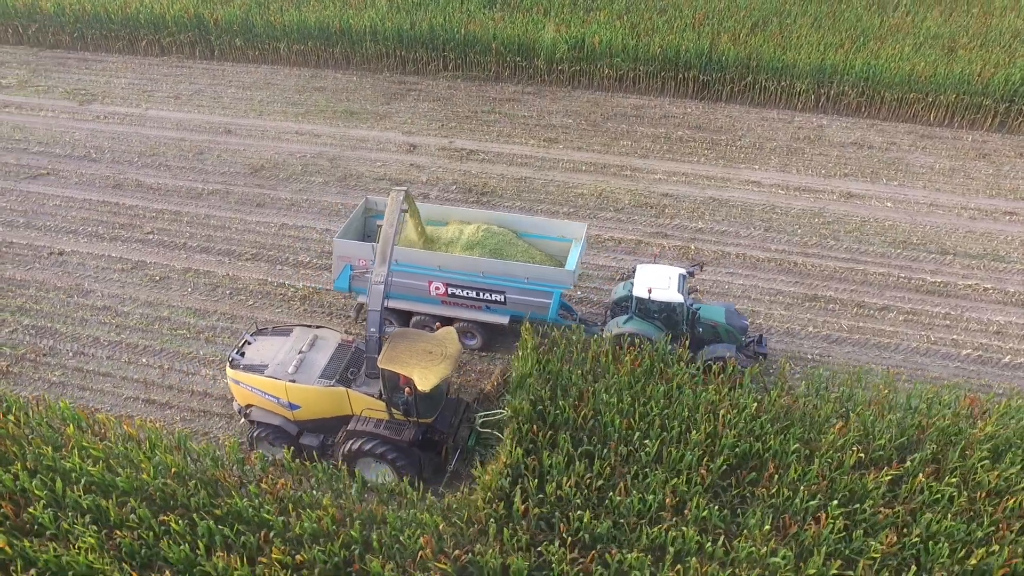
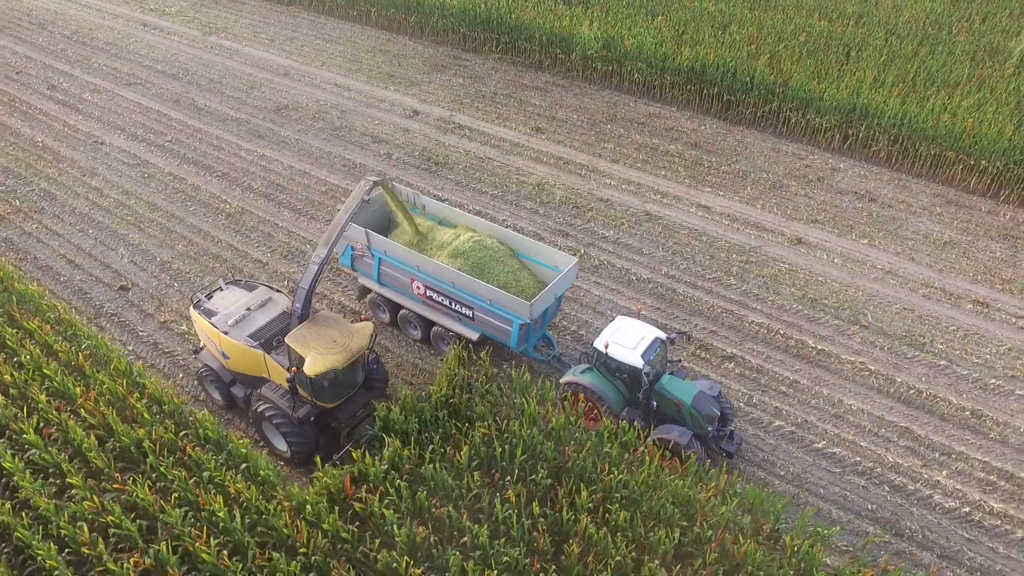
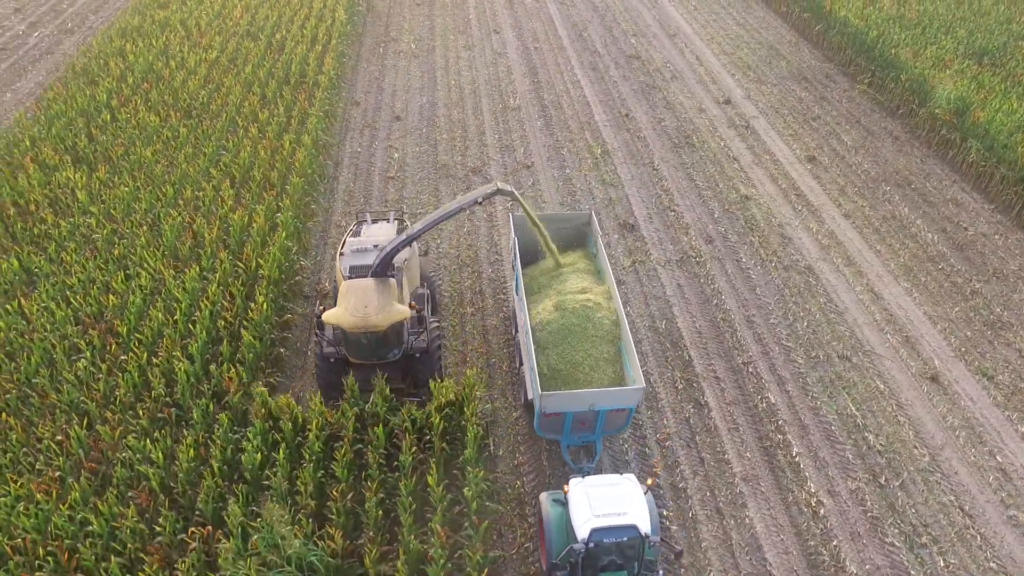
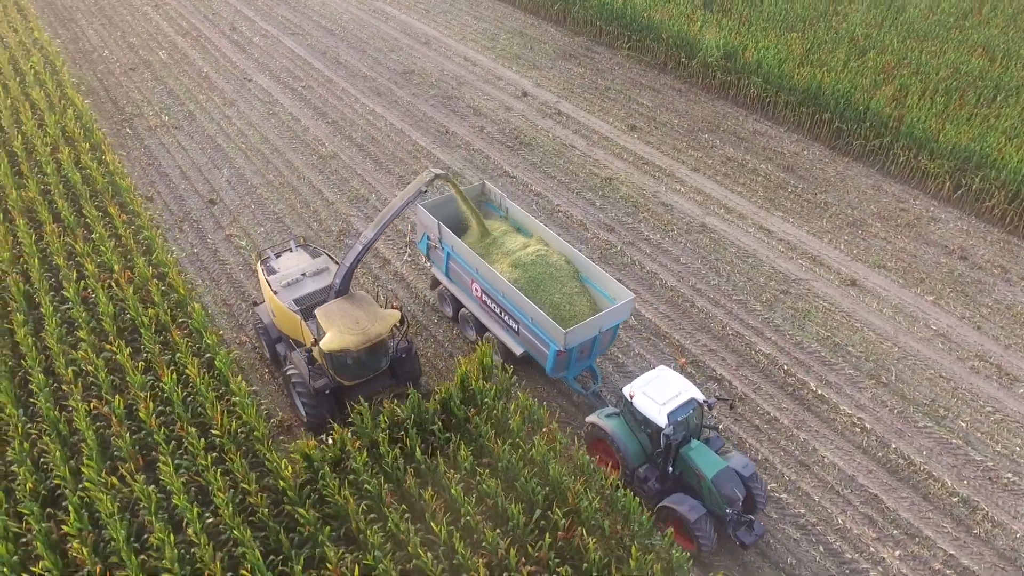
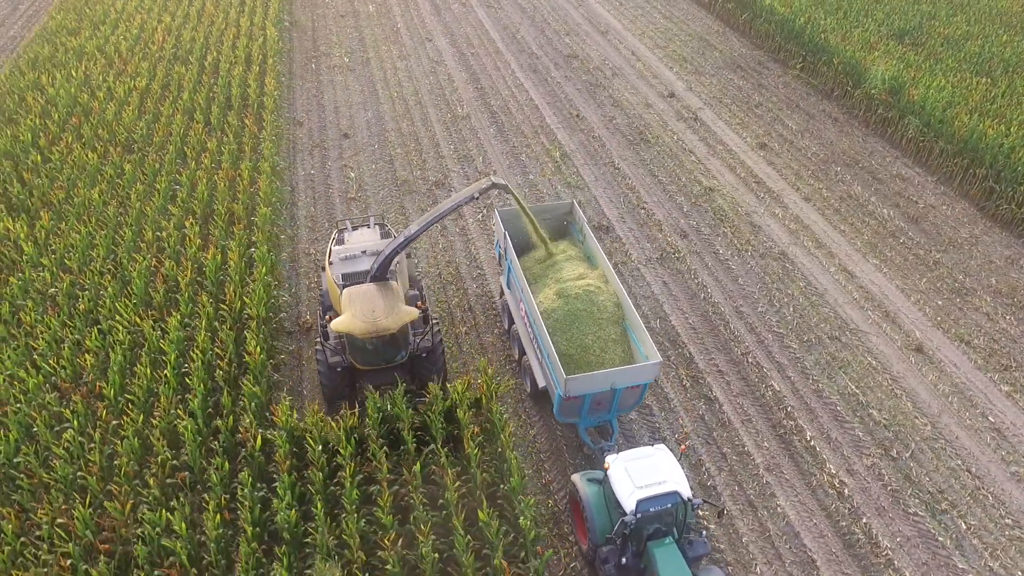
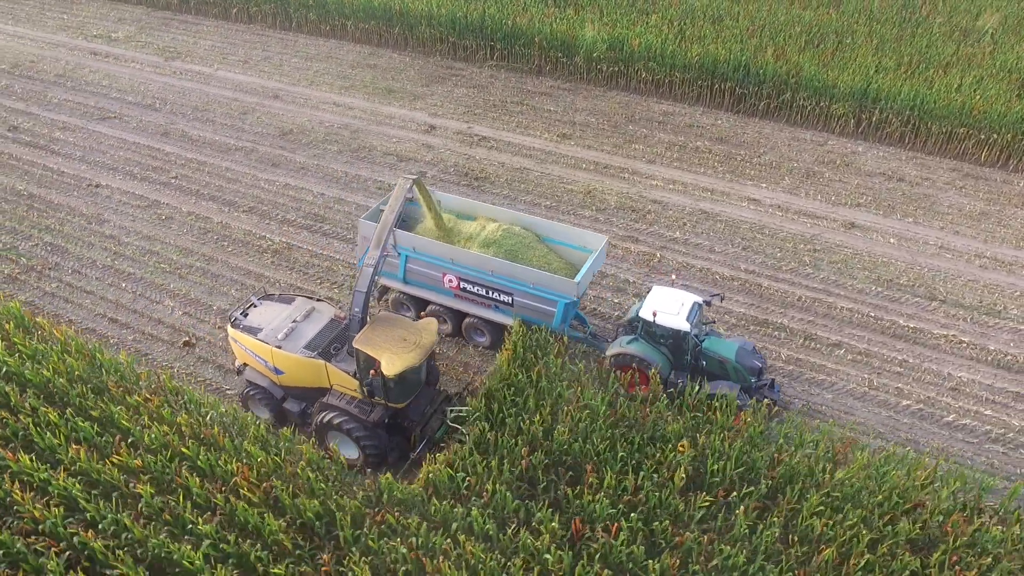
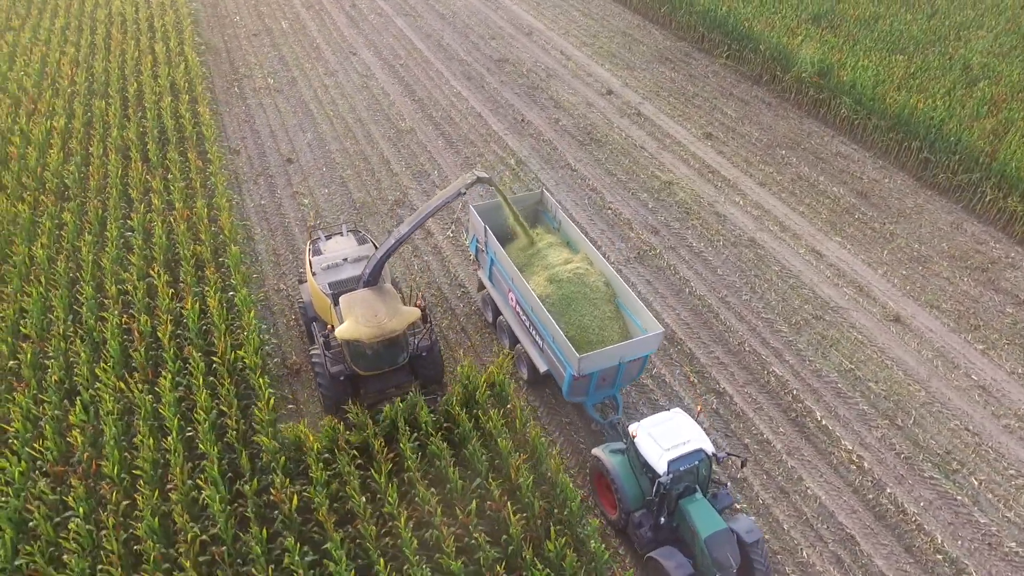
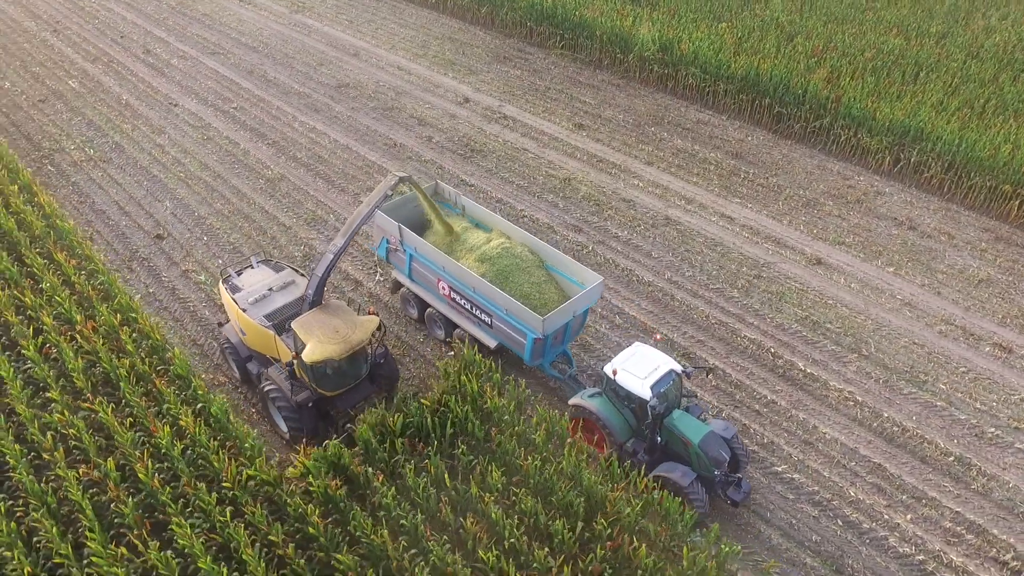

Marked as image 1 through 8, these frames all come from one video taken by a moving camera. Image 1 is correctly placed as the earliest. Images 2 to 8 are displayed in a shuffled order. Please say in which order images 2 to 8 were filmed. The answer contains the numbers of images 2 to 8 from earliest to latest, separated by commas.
6, 2, 8, 4, 7, 5, 3
